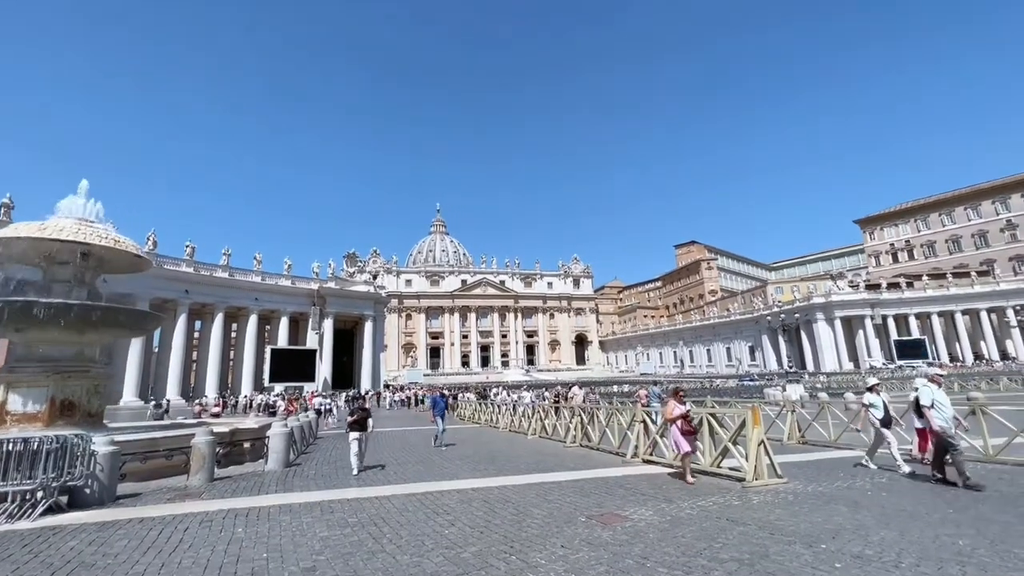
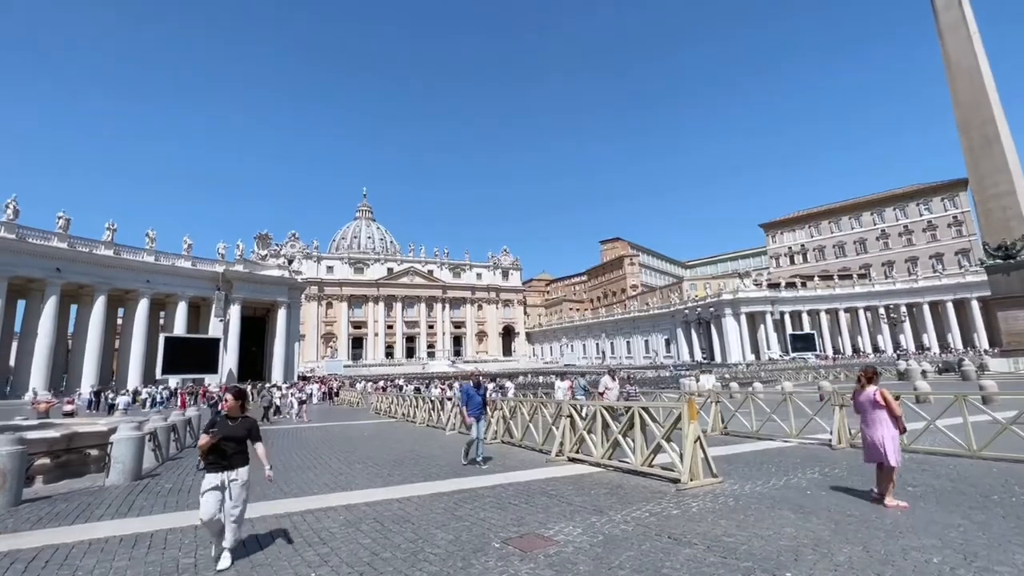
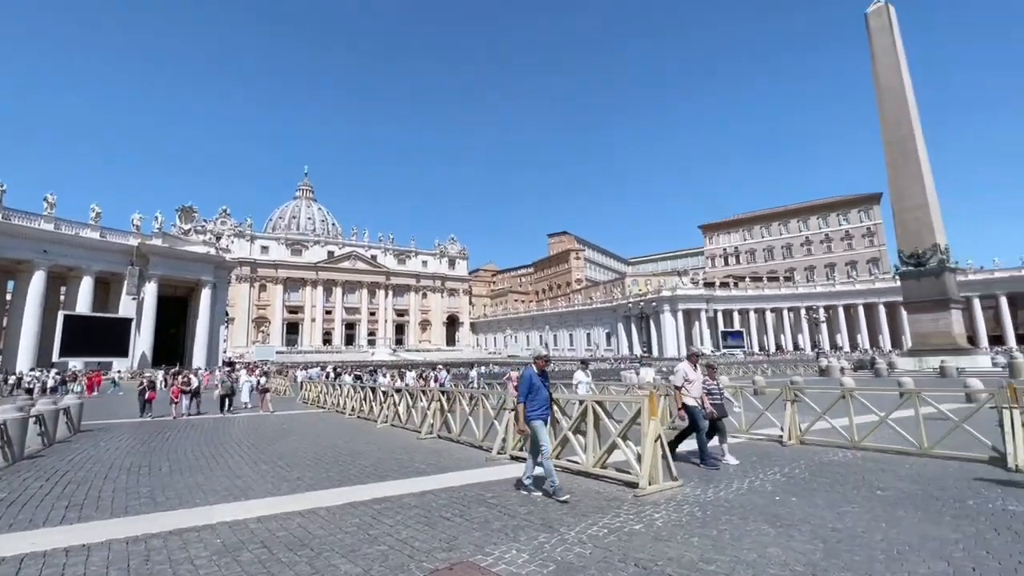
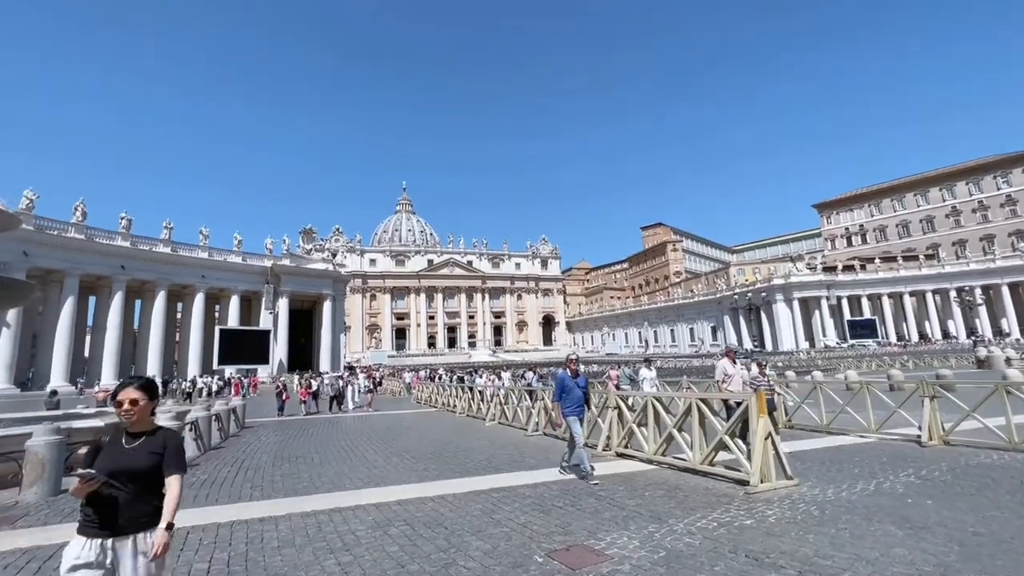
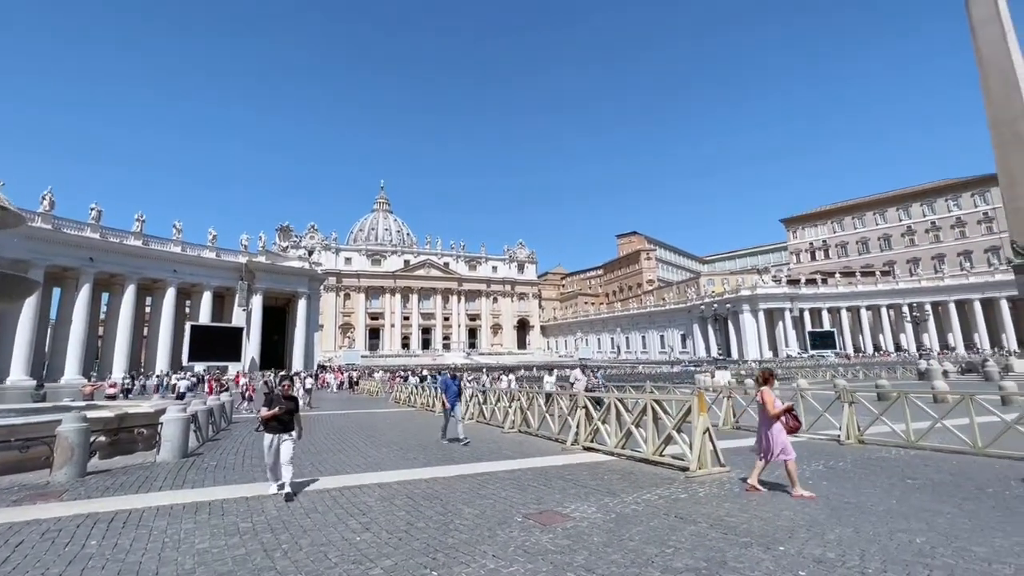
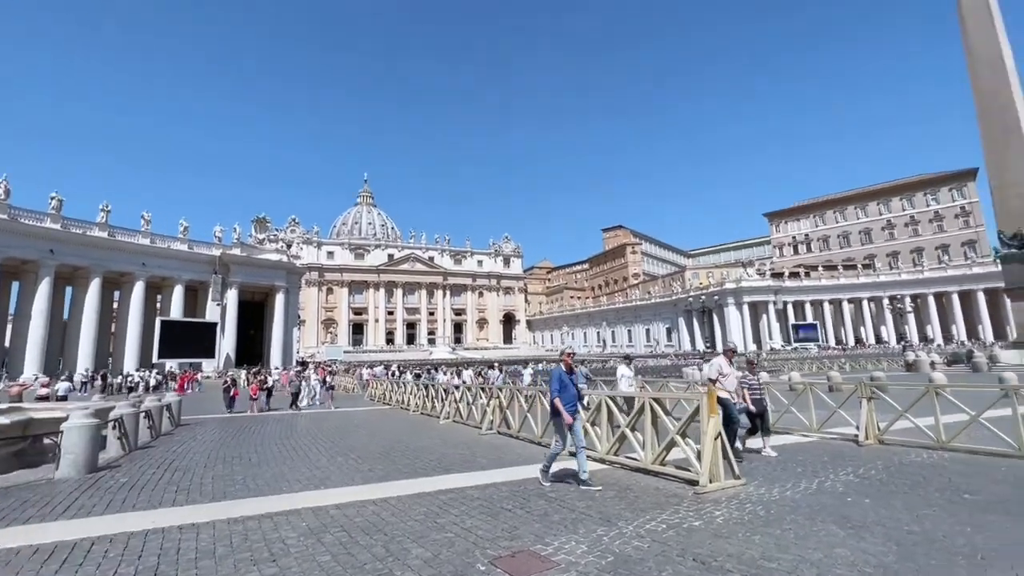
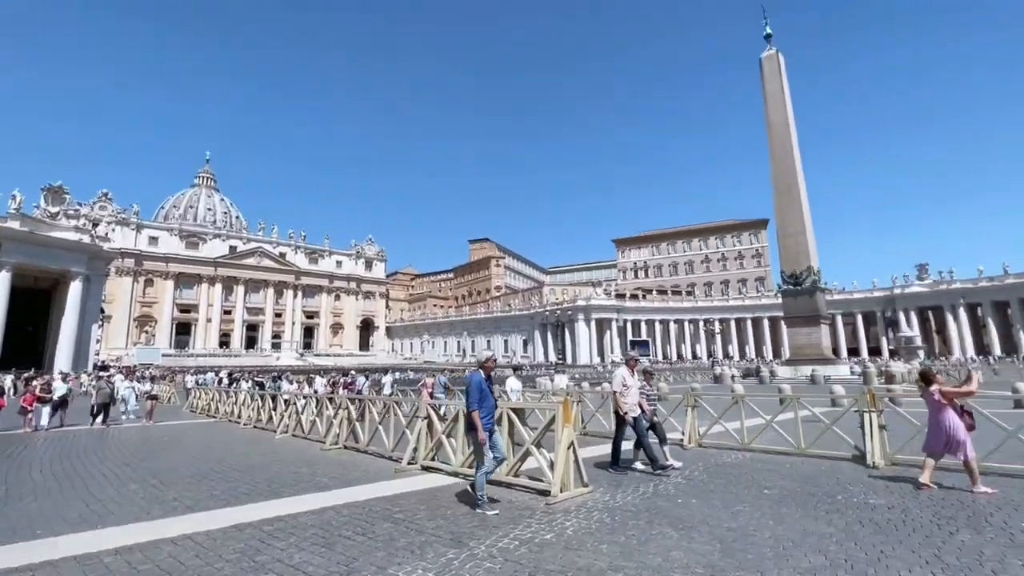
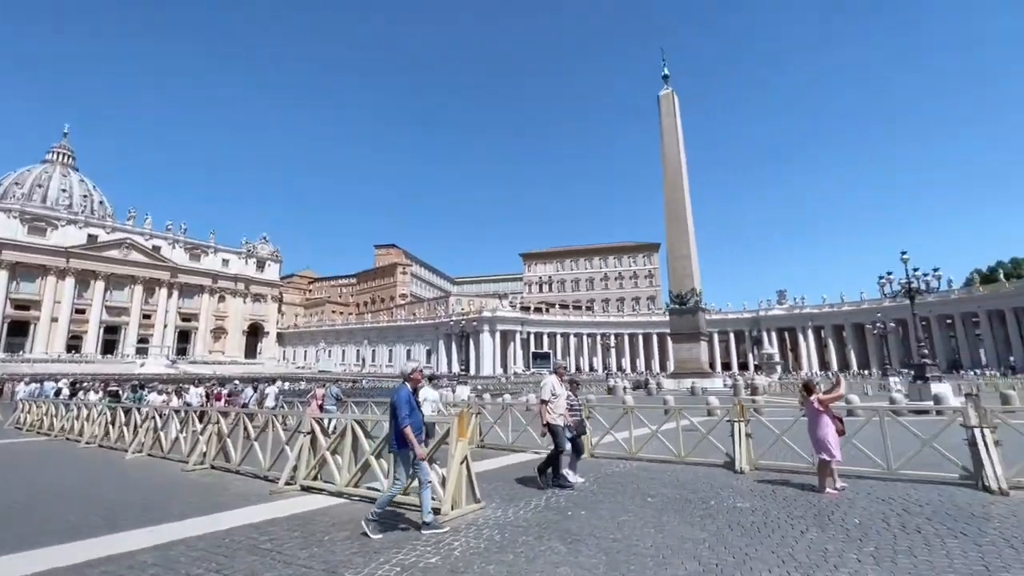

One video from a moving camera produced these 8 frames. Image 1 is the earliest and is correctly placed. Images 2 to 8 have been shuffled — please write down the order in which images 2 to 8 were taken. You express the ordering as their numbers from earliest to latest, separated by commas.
5, 2, 4, 6, 3, 7, 8
